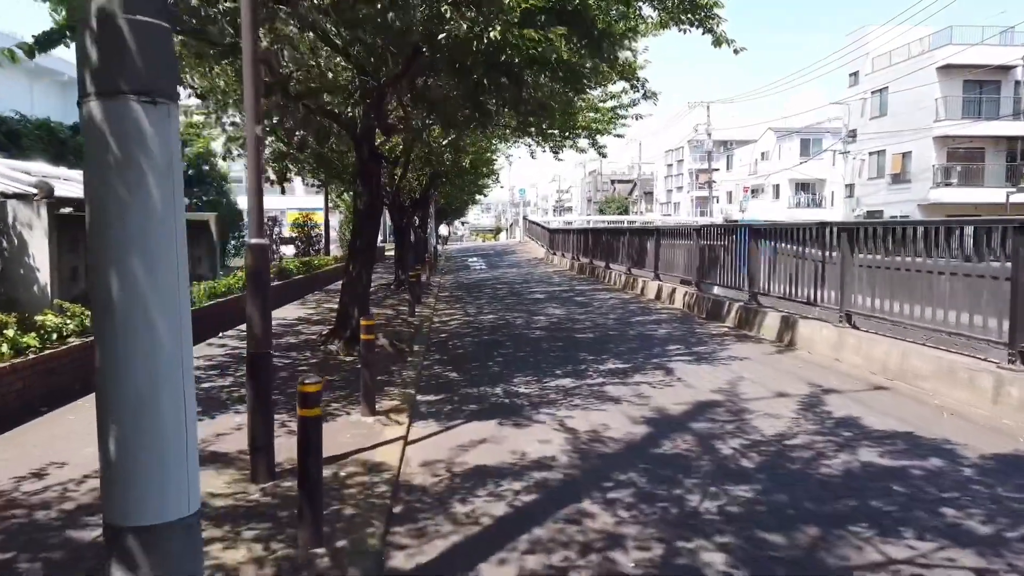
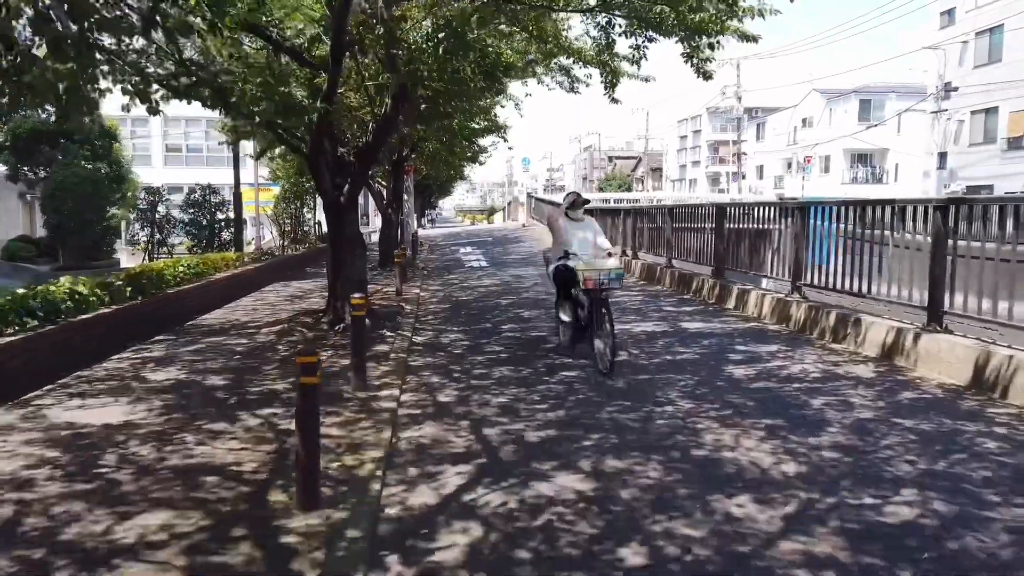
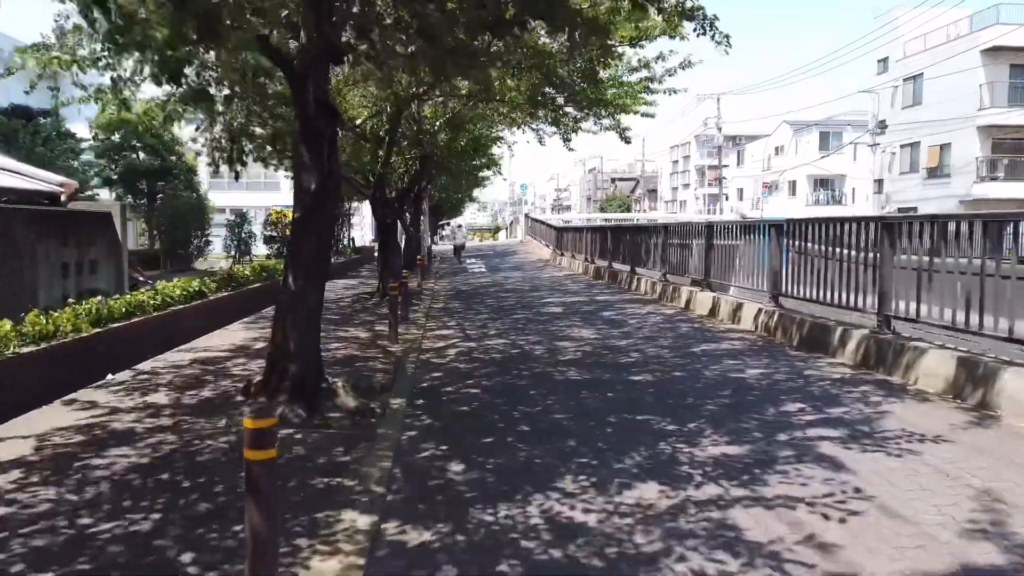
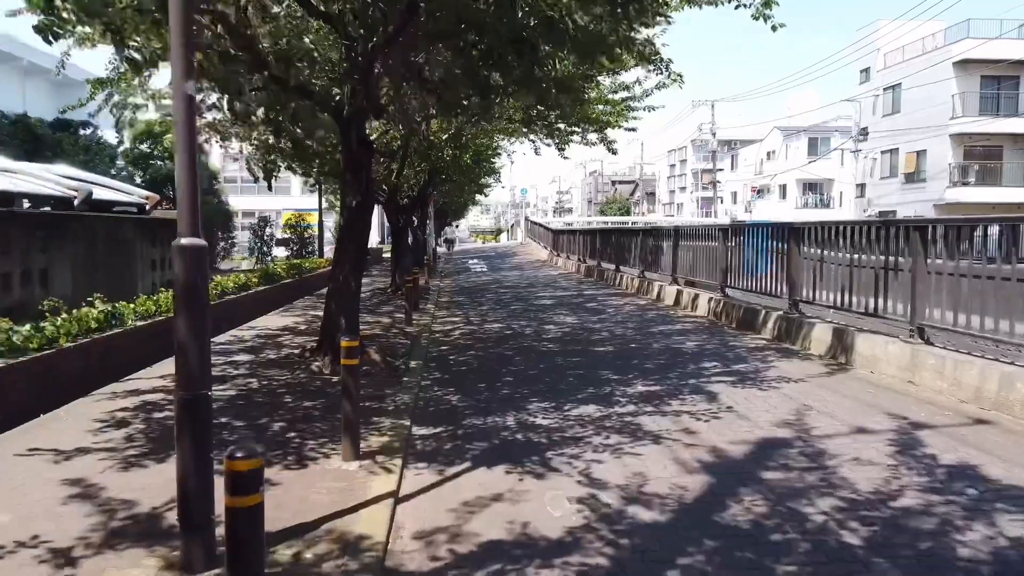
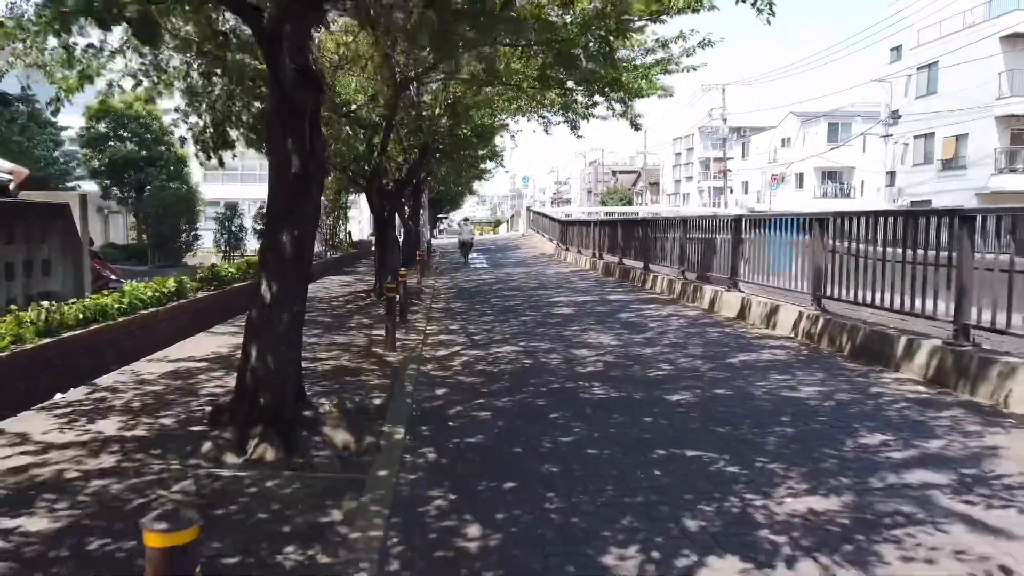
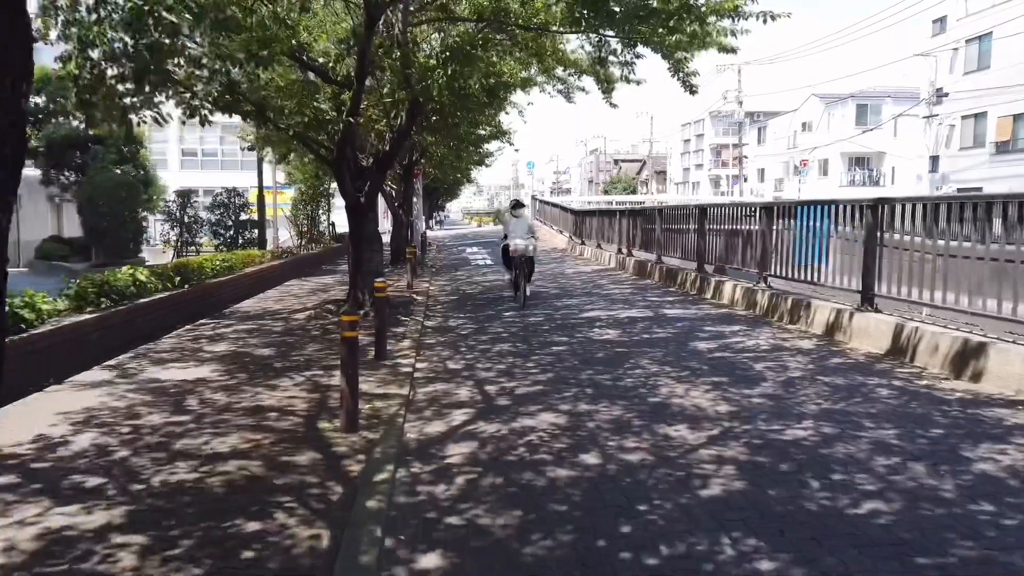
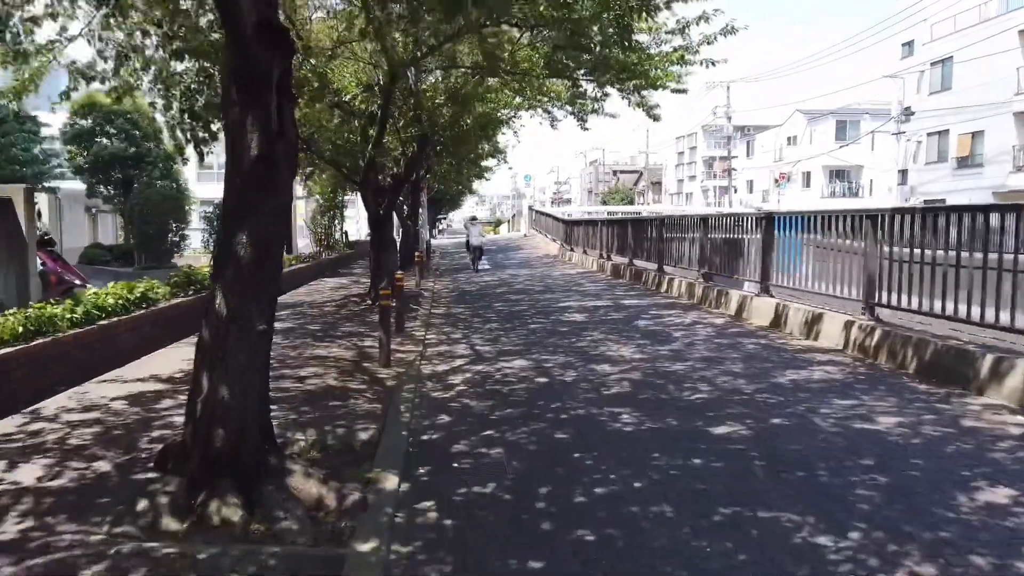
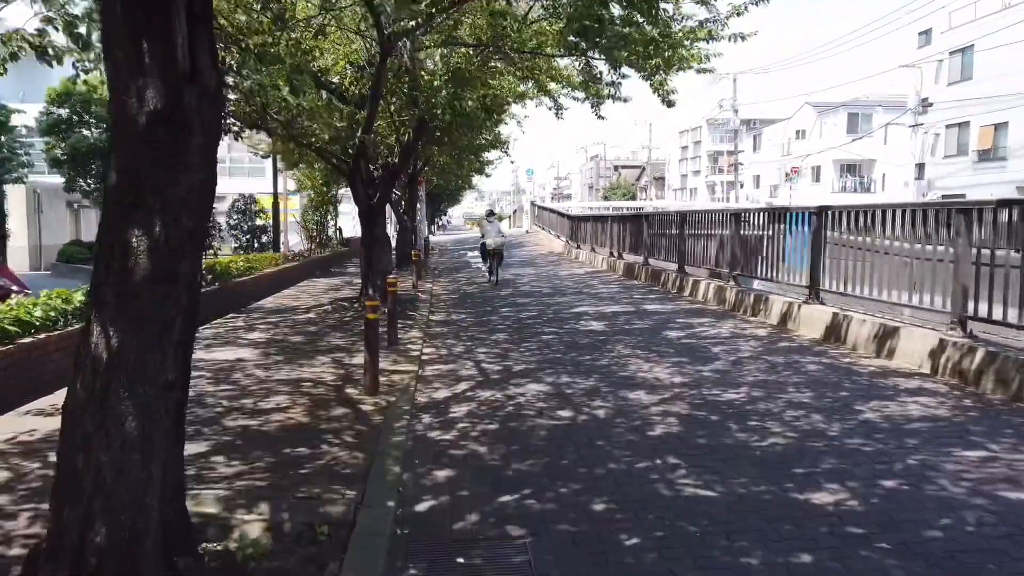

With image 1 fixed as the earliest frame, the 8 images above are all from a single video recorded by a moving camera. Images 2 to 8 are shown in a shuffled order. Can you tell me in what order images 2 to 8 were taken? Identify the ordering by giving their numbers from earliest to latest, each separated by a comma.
4, 3, 5, 7, 8, 6, 2
